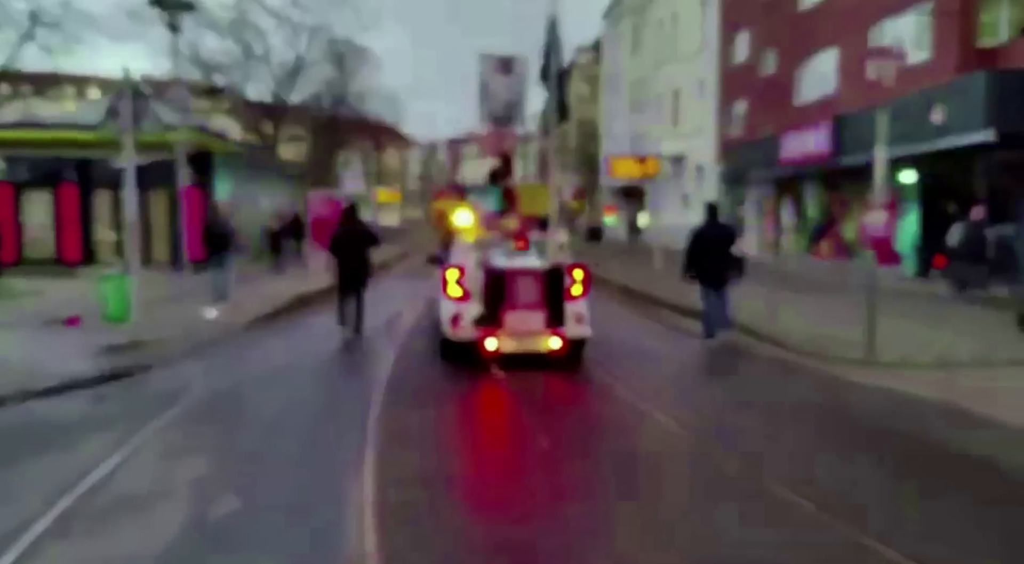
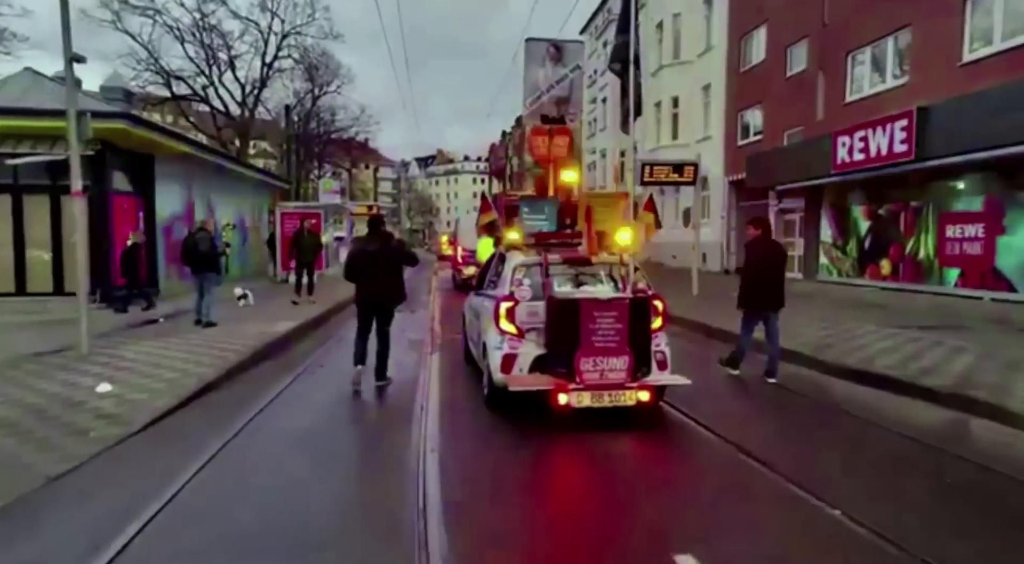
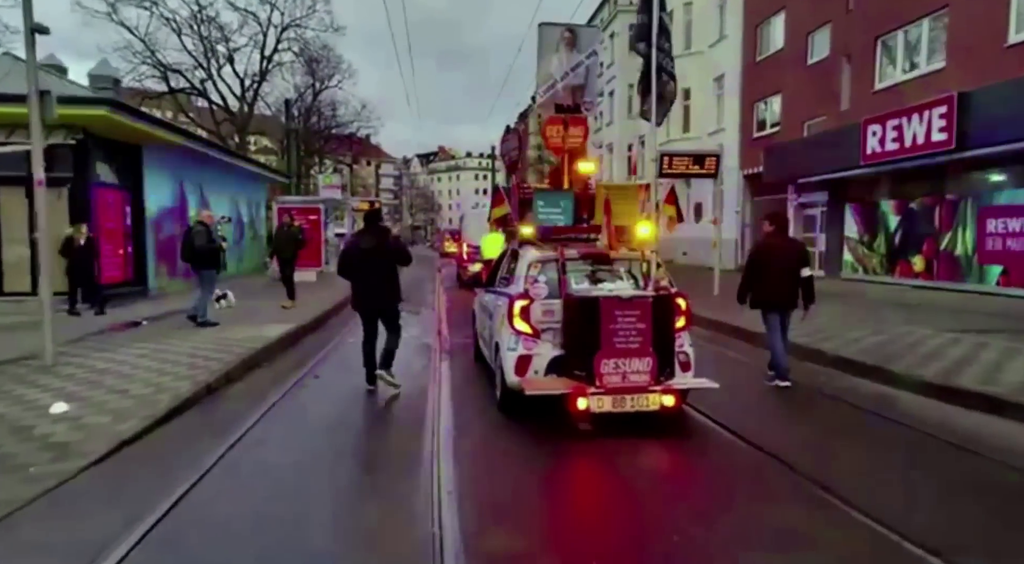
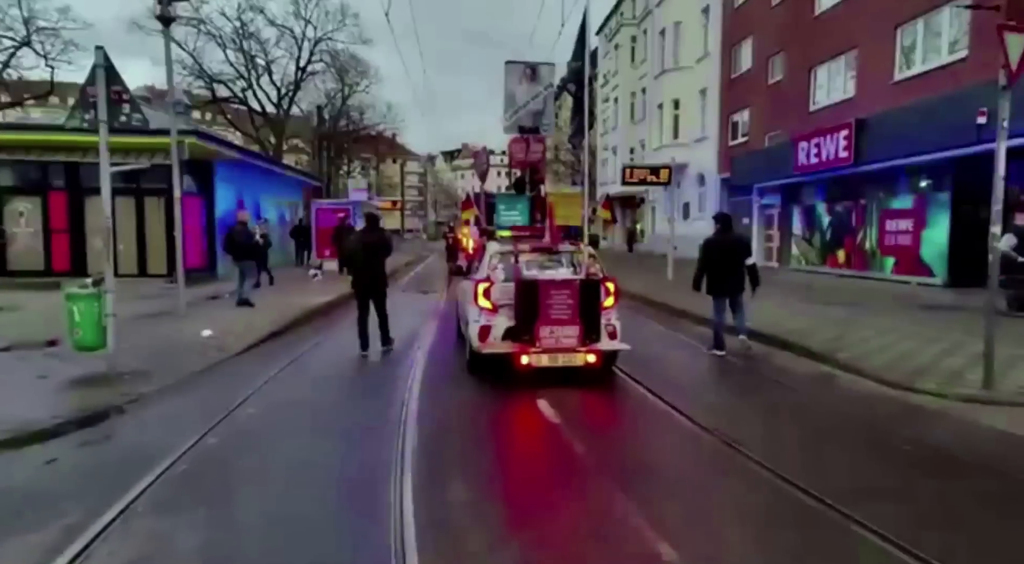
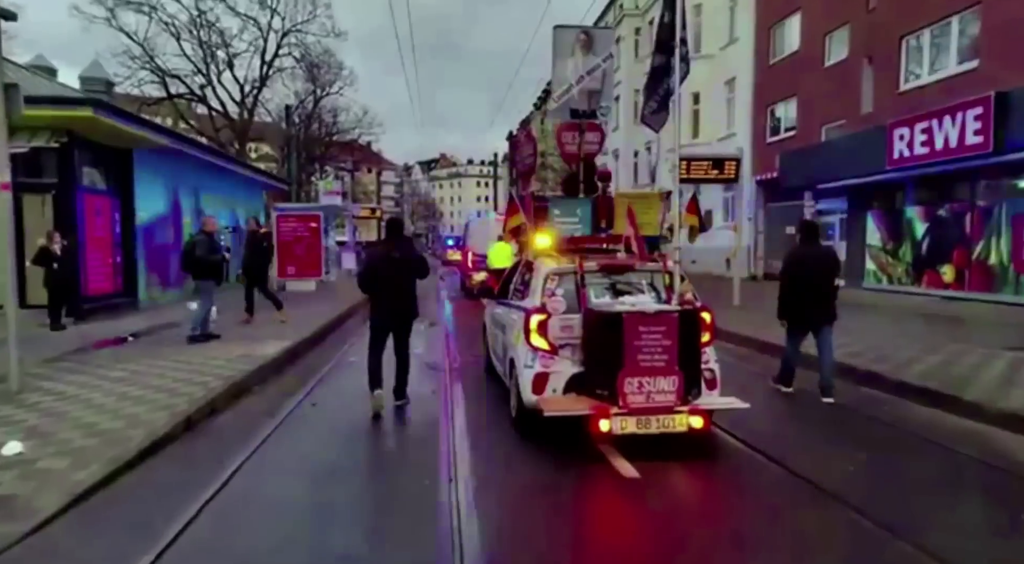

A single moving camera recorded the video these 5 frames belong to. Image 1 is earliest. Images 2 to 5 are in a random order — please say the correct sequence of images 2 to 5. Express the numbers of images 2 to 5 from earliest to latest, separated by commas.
4, 2, 3, 5
